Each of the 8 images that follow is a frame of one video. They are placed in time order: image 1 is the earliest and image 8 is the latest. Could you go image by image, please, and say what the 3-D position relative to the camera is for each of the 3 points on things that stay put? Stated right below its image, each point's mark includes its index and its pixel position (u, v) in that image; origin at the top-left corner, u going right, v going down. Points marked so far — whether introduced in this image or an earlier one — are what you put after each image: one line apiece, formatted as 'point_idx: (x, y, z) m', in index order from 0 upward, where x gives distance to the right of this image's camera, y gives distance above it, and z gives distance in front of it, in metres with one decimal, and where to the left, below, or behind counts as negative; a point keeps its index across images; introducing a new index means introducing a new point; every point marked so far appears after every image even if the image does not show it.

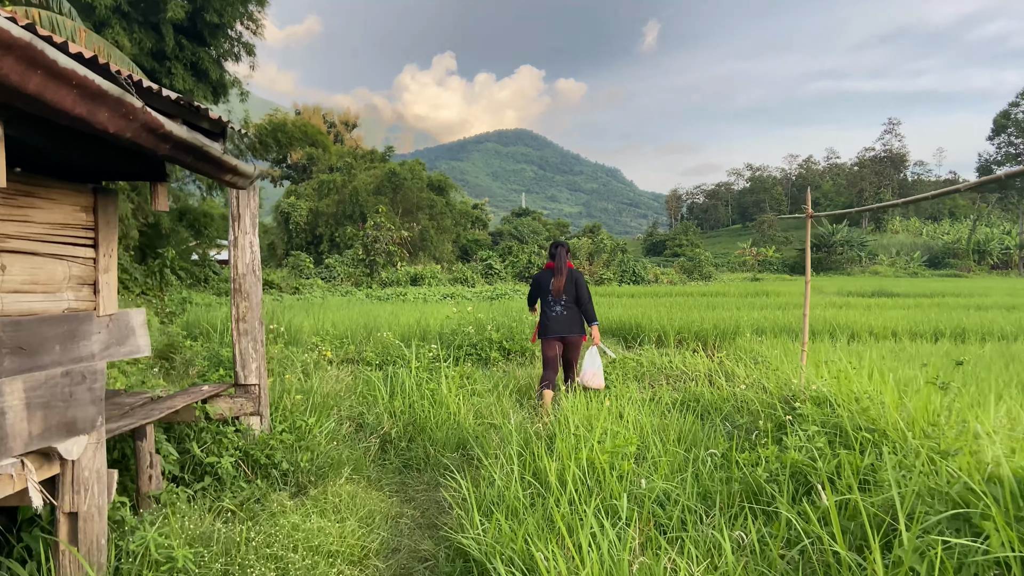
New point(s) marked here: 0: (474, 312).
0: (-0.4, -0.2, +7.7) m
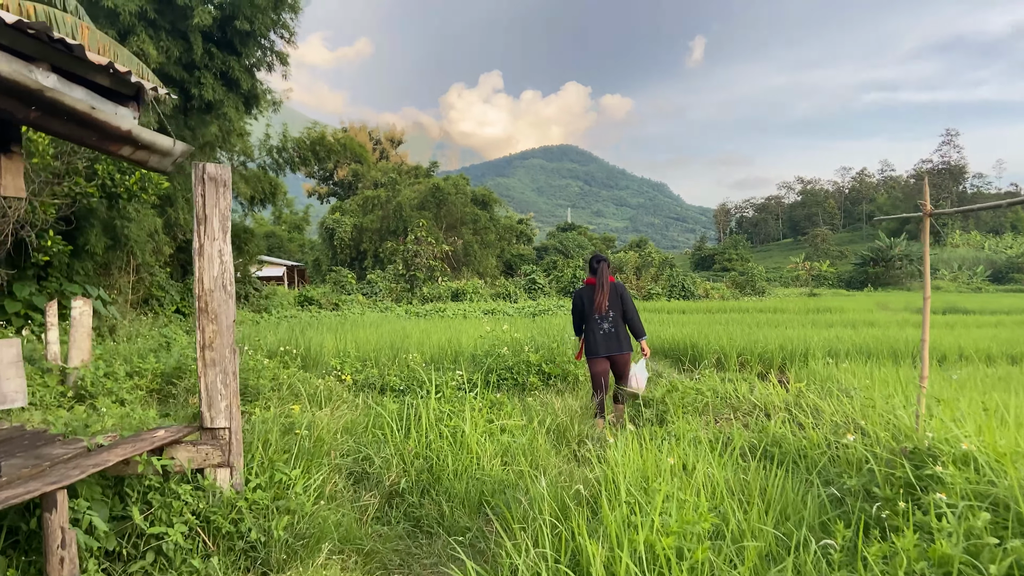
0: (0.0, -0.4, +7.0) m
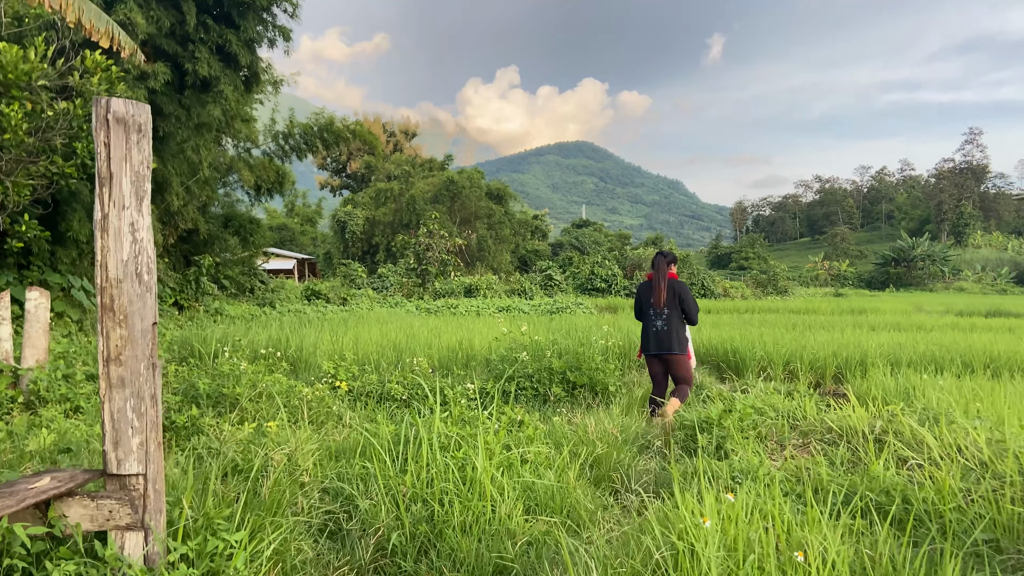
0: (+0.2, -0.4, +6.3) m
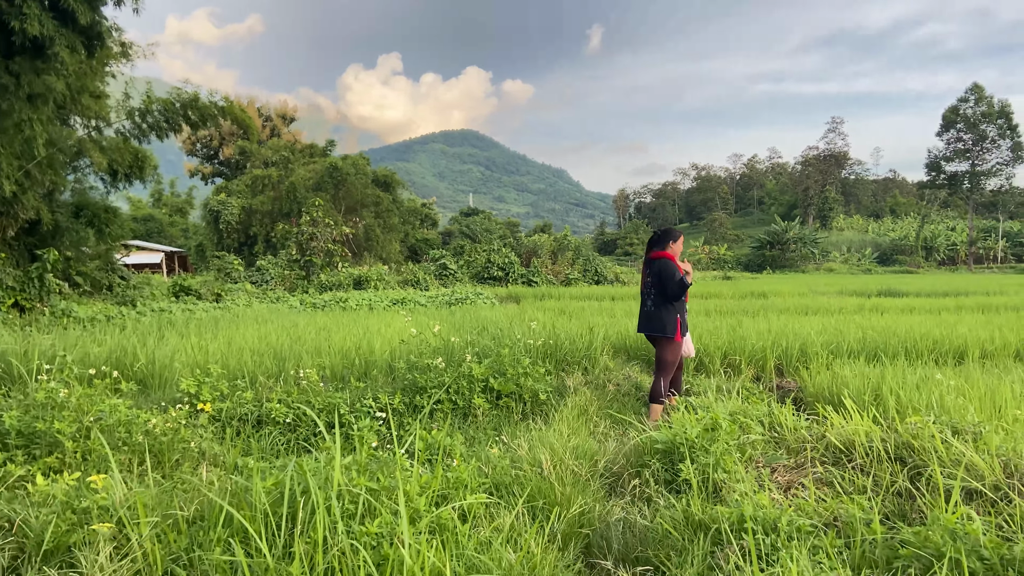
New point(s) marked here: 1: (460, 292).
0: (-0.5, -0.3, +5.5) m
1: (-0.9, -0.1, +12.9) m
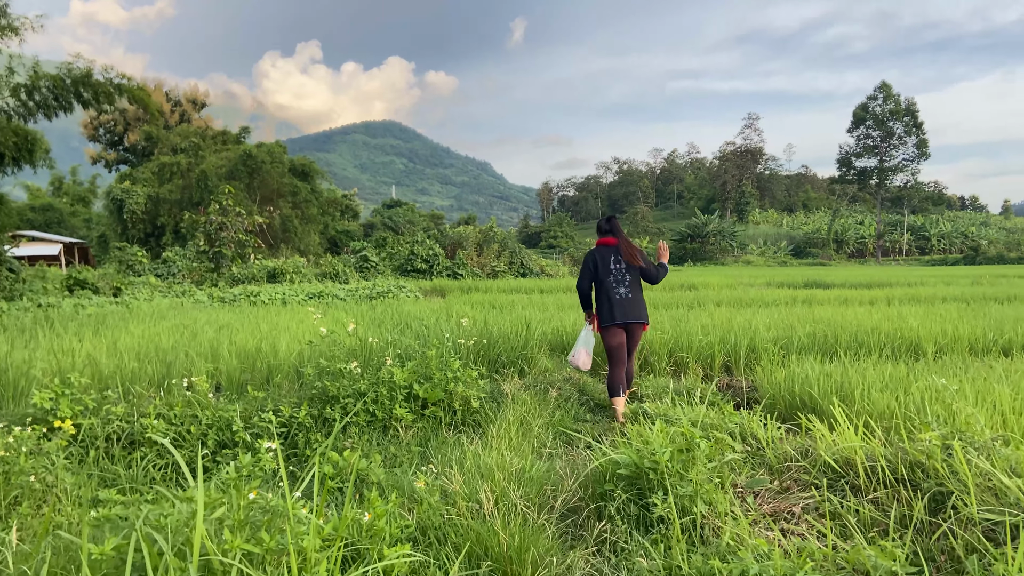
0: (-1.0, -0.2, +4.9) m
1: (-2.0, 0.0, +12.2) m
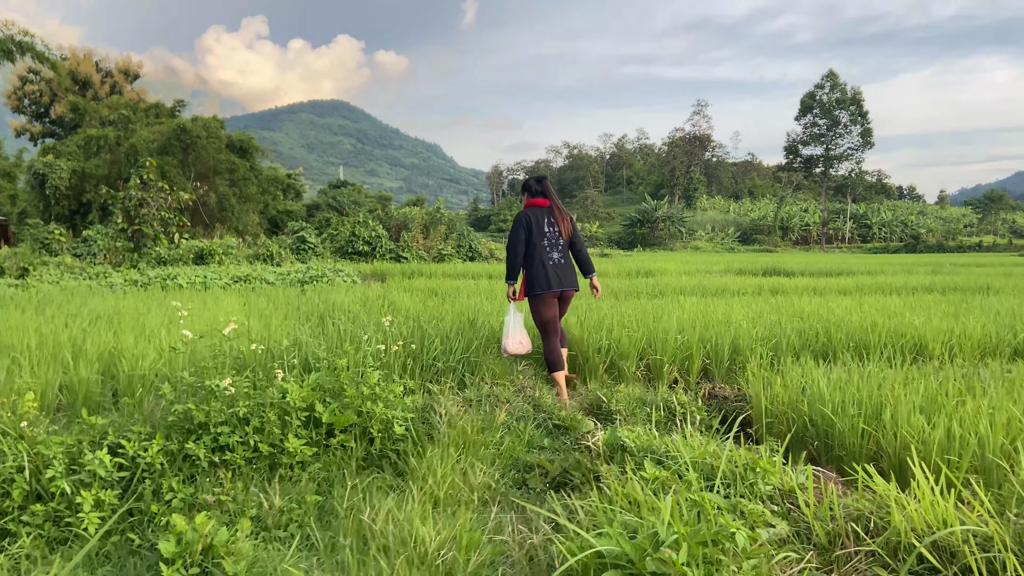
0: (-1.3, -0.2, +4.0) m
1: (-2.8, +0.3, +11.2) m
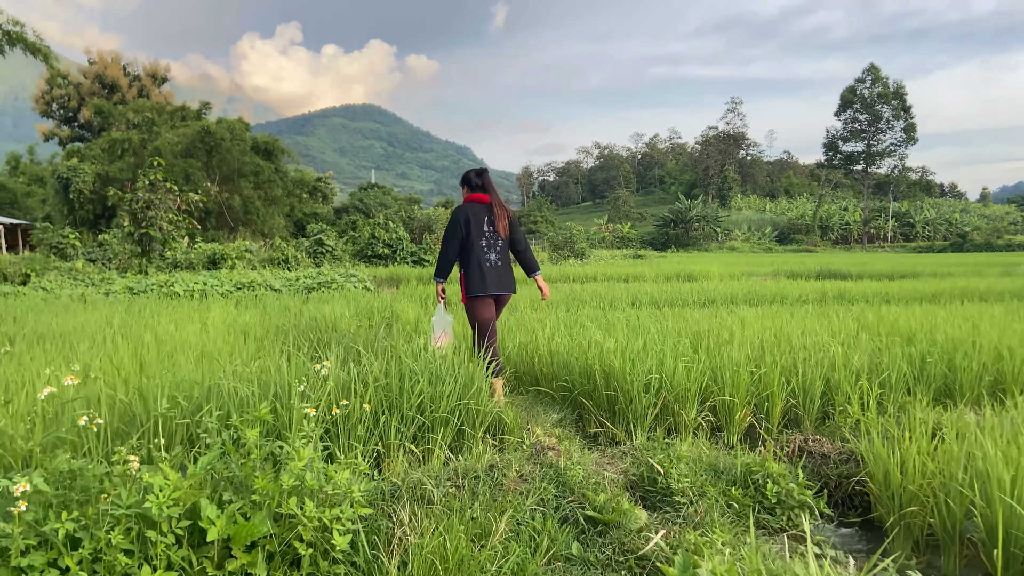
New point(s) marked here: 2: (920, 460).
0: (-1.2, -0.2, +3.1) m
1: (-2.5, +0.2, +10.4) m
2: (+1.1, -0.5, +2.3) m
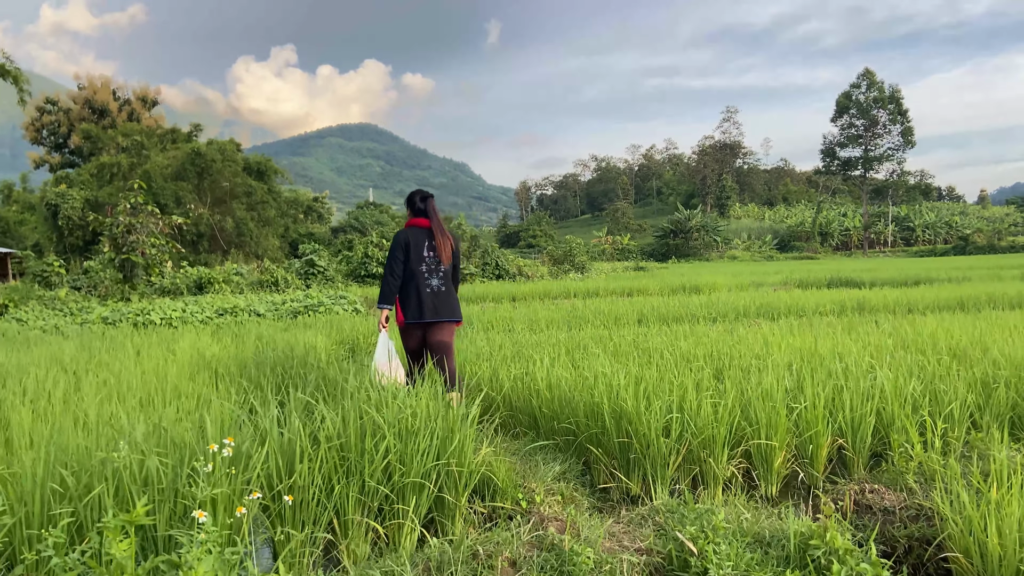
0: (-1.2, -0.4, +2.6) m
1: (-2.5, -0.1, +9.9) m
2: (+1.1, -0.5, +1.8) m
